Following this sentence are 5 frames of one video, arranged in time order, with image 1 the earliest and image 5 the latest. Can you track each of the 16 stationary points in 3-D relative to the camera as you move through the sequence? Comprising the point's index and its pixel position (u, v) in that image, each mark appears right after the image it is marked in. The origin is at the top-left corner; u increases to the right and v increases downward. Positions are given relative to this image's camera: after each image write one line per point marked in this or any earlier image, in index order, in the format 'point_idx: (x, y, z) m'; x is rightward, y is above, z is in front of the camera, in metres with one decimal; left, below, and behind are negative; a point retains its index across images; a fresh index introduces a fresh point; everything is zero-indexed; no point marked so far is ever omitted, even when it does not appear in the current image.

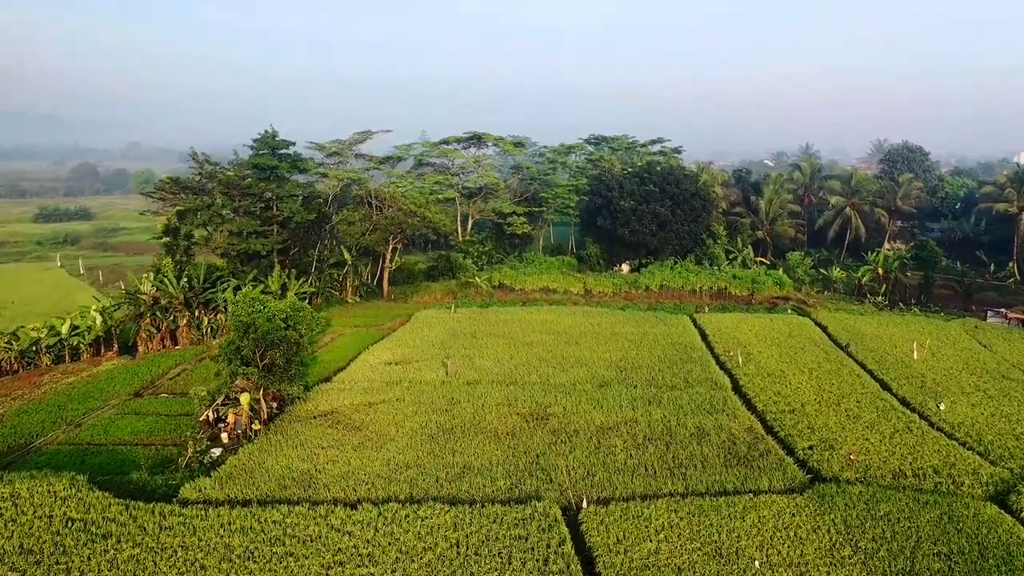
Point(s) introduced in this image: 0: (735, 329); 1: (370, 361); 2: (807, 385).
0: (+6.6, -1.2, +18.6) m
1: (-3.5, -1.8, +15.4) m
2: (+6.5, -2.1, +14.0) m
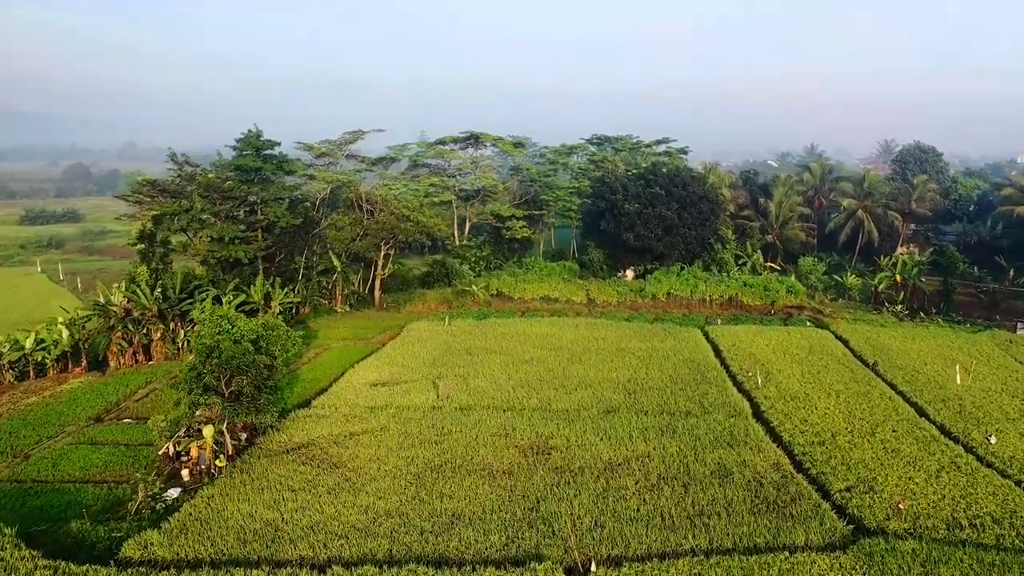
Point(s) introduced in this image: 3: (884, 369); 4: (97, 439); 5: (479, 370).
0: (+6.5, -1.5, +17.3) m
1: (-3.5, -2.1, +14.1) m
2: (+6.5, -2.5, +12.6) m
3: (+8.9, -1.9, +15.2) m
4: (-8.0, -2.9, +12.2) m
5: (-0.7, -1.9, +14.7) m
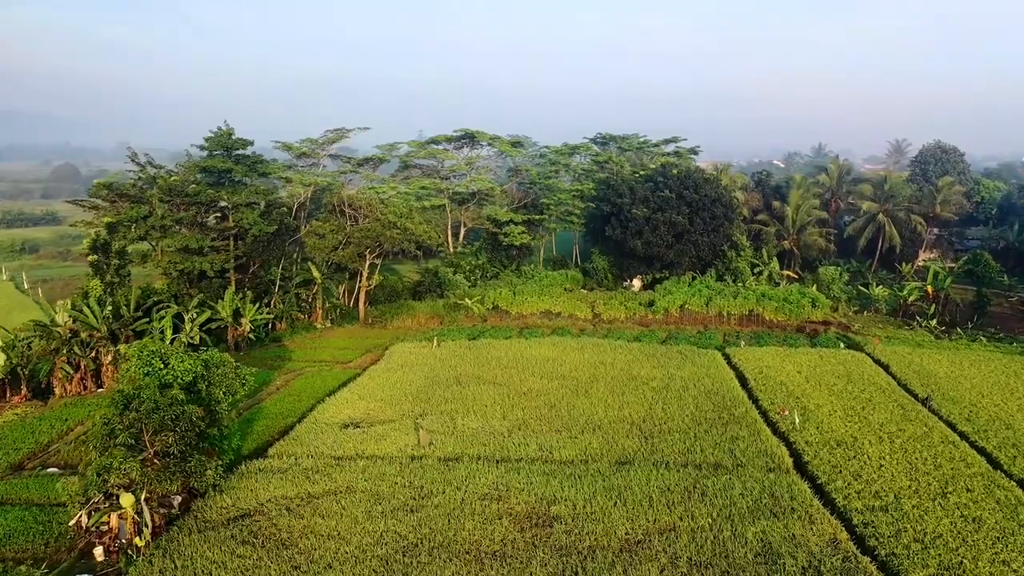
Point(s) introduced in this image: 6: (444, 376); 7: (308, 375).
0: (+6.4, -2.0, +15.2) m
1: (-3.6, -2.6, +12.1) m
2: (+6.4, -2.9, +10.6) m
3: (+8.9, -2.4, +13.1) m
4: (-8.1, -3.3, +10.1) m
5: (-0.8, -2.4, +12.6) m
6: (-1.6, -2.0, +14.4) m
7: (-5.1, -2.2, +15.9) m
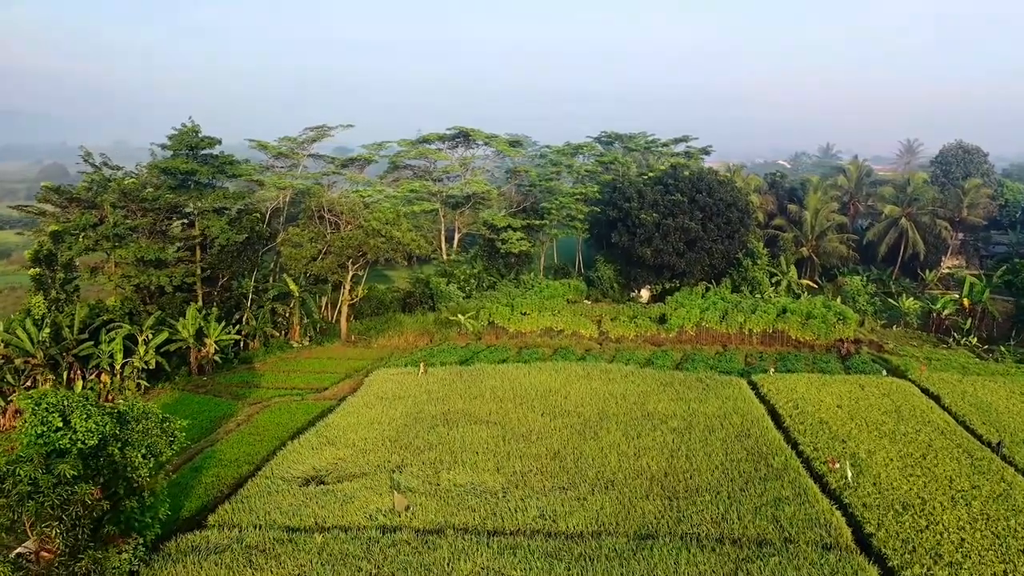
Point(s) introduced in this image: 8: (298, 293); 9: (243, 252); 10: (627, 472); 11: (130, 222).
0: (+6.4, -2.4, +13.2) m
1: (-3.7, -3.0, +10.1) m
2: (+6.3, -3.3, +8.6) m
3: (+8.8, -2.8, +11.1) m
4: (-8.2, -3.8, +8.1) m
5: (-0.9, -2.8, +10.6) m
6: (-1.6, -2.4, +12.4) m
7: (-5.2, -2.6, +13.9) m
8: (-6.5, -0.2, +19.2) m
9: (-7.8, +1.1, +18.3) m
10: (+1.8, -2.9, +10.1) m
11: (-9.8, +1.7, +16.1) m
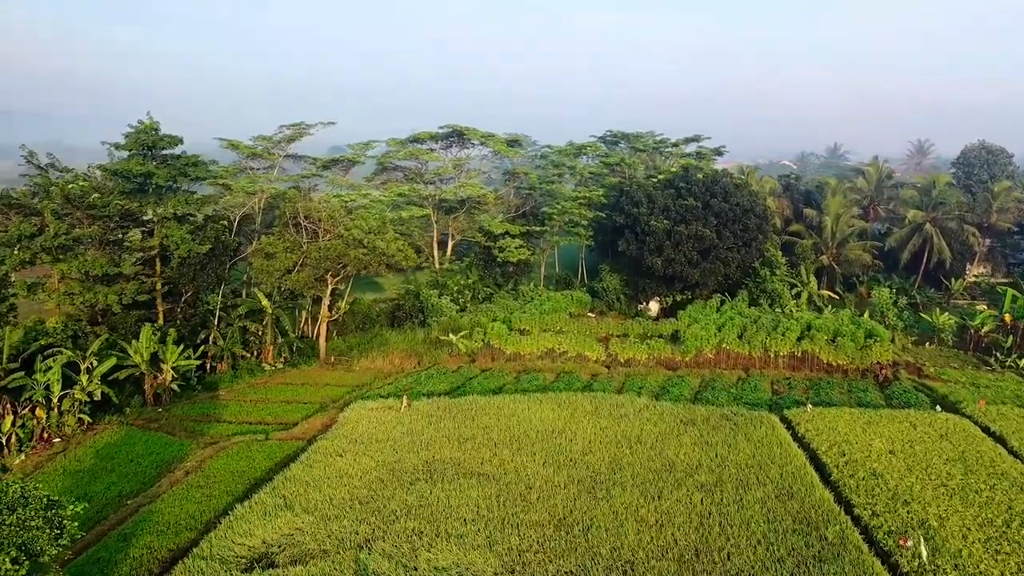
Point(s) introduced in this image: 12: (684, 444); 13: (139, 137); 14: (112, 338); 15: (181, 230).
0: (+6.3, -2.8, +11.3) m
1: (-3.7, -3.4, +8.1) m
2: (+6.2, -3.8, +6.7) m
3: (+8.7, -3.3, +9.2) m
4: (-8.2, -4.2, +6.2) m
5: (-1.0, -3.2, +8.7) m
6: (-1.7, -2.9, +10.4) m
7: (-5.3, -3.1, +12.0) m
8: (-6.6, -0.6, +17.2) m
9: (-7.8, +0.6, +16.4) m
10: (+1.8, -3.4, +8.1) m
11: (-9.8, +1.3, +14.2) m
12: (+3.0, -2.8, +11.1) m
13: (-9.1, +3.7, +15.5) m
14: (-9.1, -1.1, +14.5) m
15: (-8.1, +1.4, +15.3) m
